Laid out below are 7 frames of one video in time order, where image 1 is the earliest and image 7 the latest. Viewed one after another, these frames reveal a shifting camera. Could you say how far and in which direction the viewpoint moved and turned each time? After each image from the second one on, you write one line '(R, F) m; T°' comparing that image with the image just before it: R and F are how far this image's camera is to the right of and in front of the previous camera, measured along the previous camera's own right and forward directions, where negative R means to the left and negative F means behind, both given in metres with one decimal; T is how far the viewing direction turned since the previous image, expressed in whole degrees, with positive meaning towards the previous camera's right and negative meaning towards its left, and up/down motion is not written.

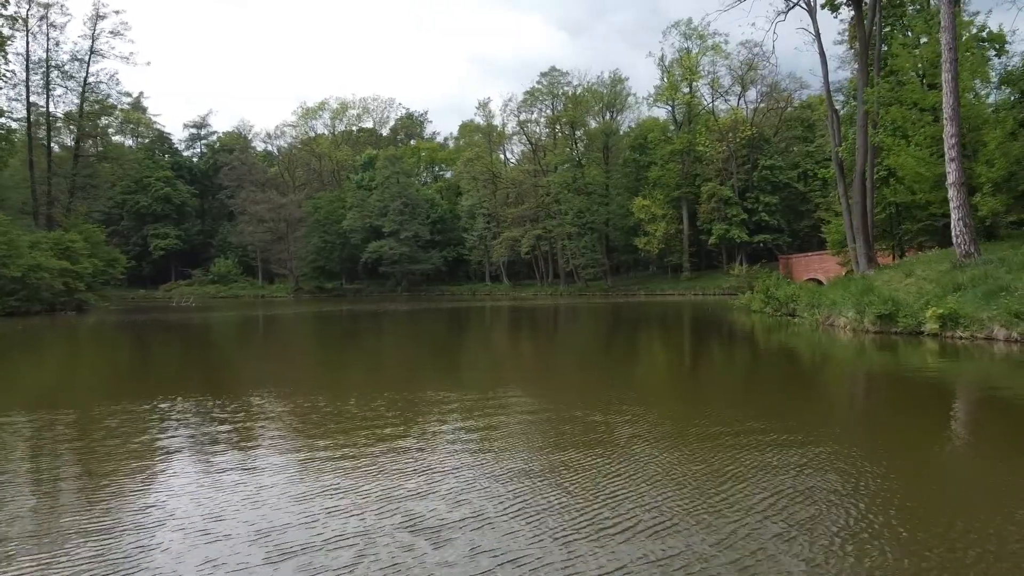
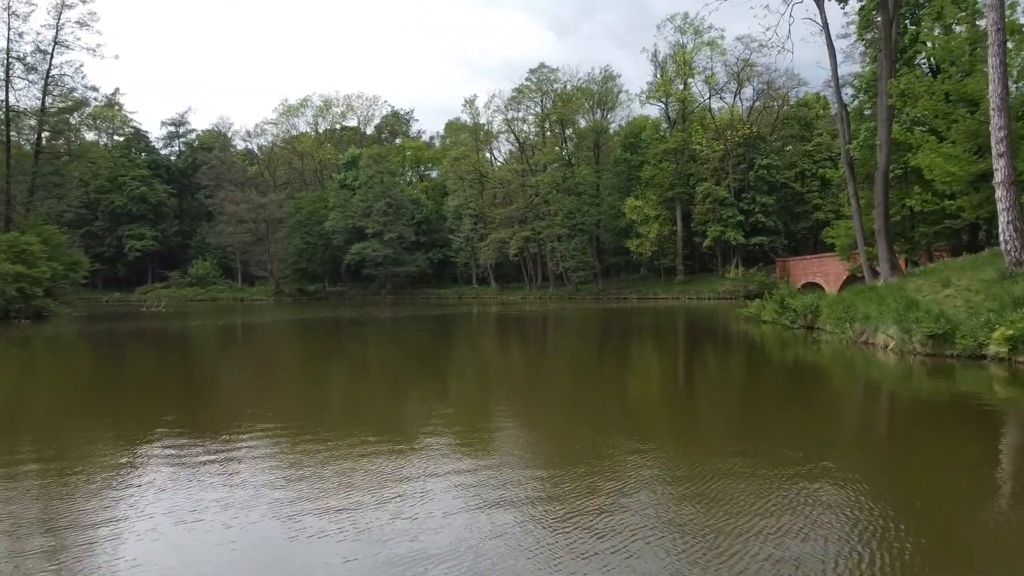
(0.0, +1.0) m; +1°
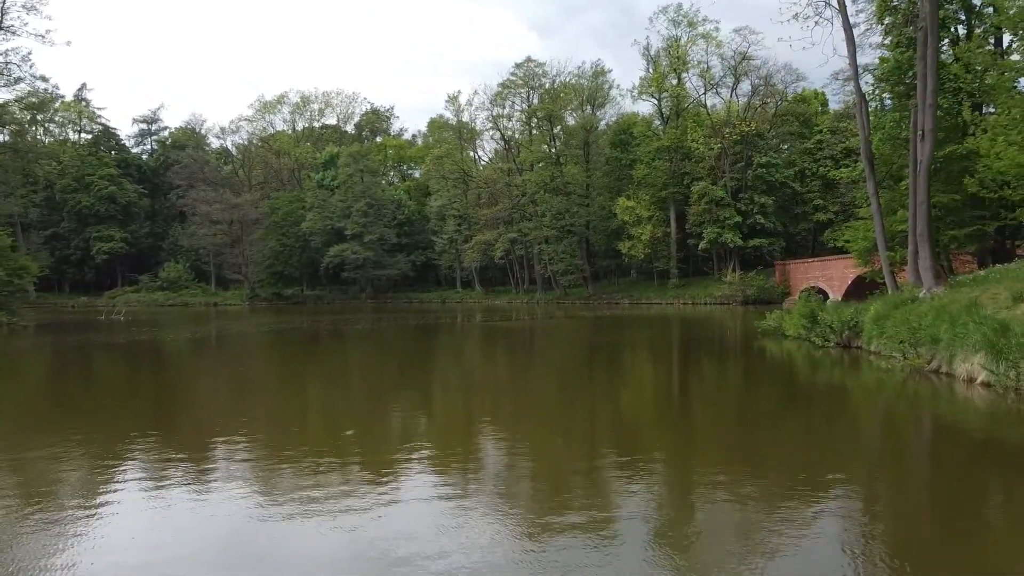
(-0.1, +1.3) m; +1°
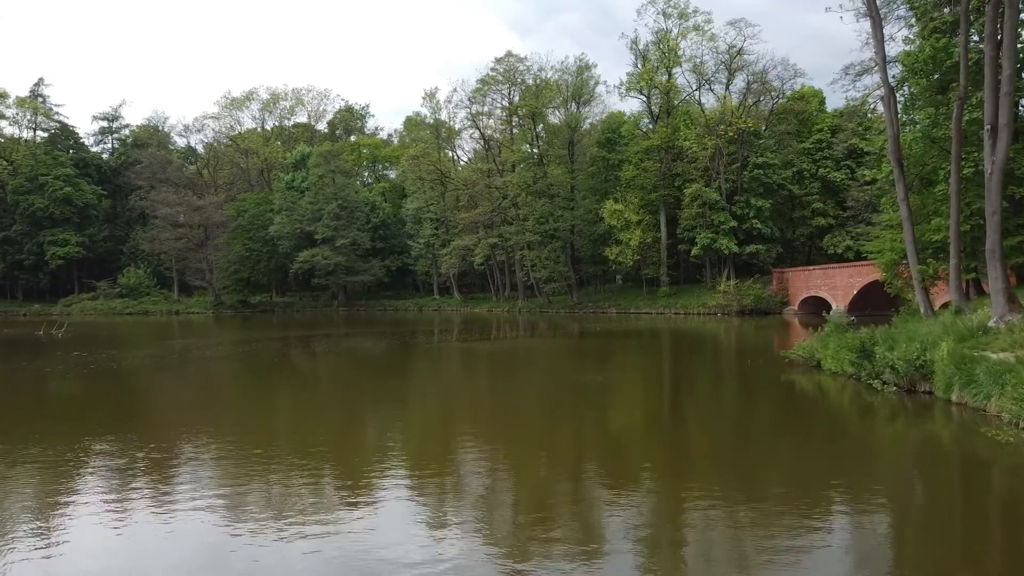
(0.0, +1.6) m; +1°
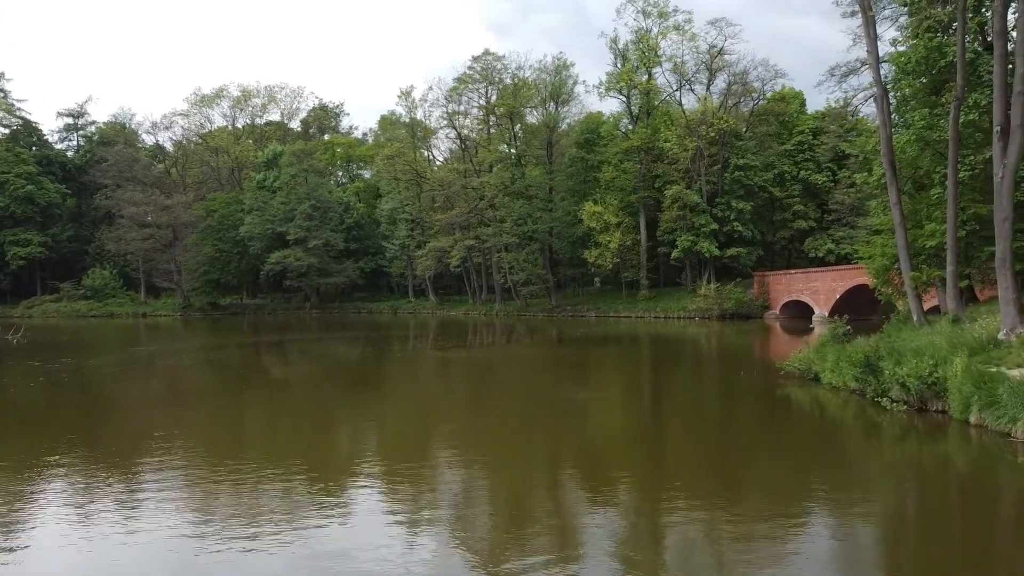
(-0.1, +0.5) m; +2°
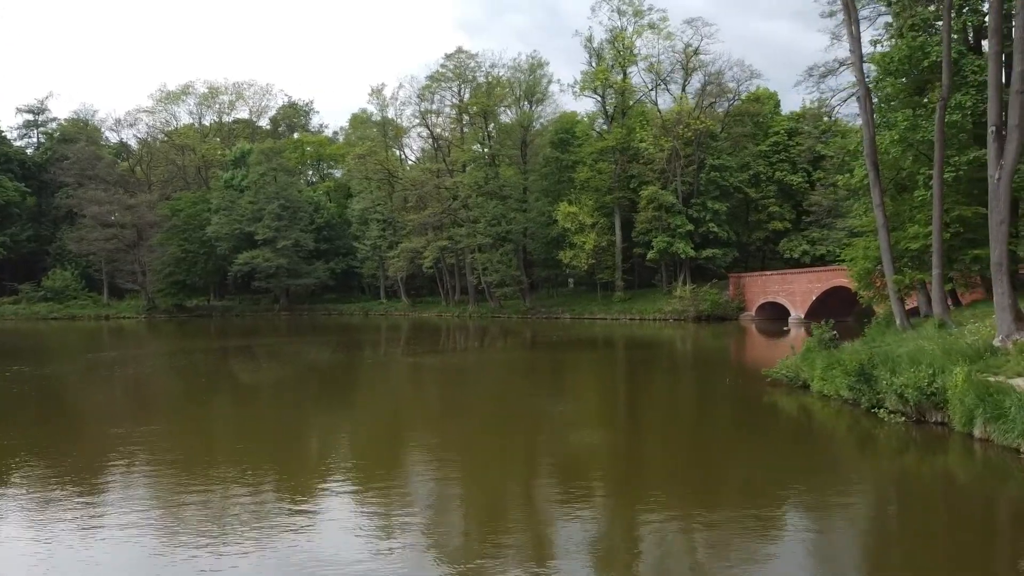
(-0.1, +0.3) m; +2°
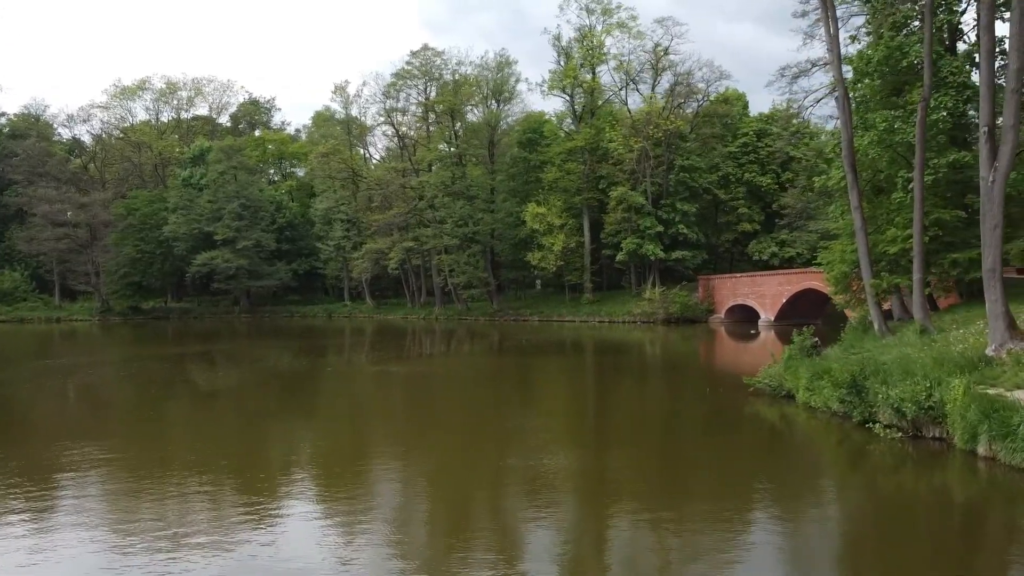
(-0.1, +0.4) m; +2°
